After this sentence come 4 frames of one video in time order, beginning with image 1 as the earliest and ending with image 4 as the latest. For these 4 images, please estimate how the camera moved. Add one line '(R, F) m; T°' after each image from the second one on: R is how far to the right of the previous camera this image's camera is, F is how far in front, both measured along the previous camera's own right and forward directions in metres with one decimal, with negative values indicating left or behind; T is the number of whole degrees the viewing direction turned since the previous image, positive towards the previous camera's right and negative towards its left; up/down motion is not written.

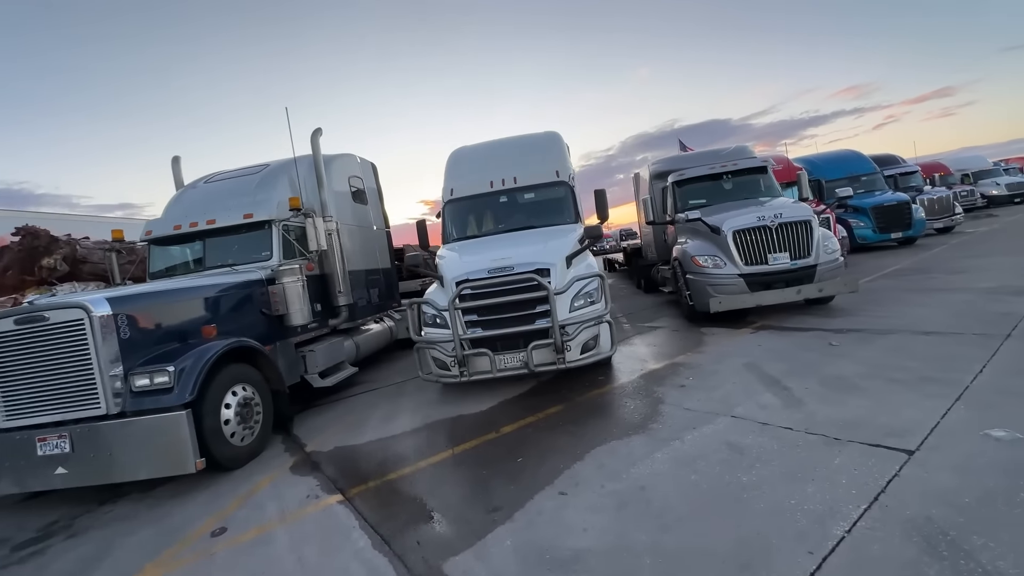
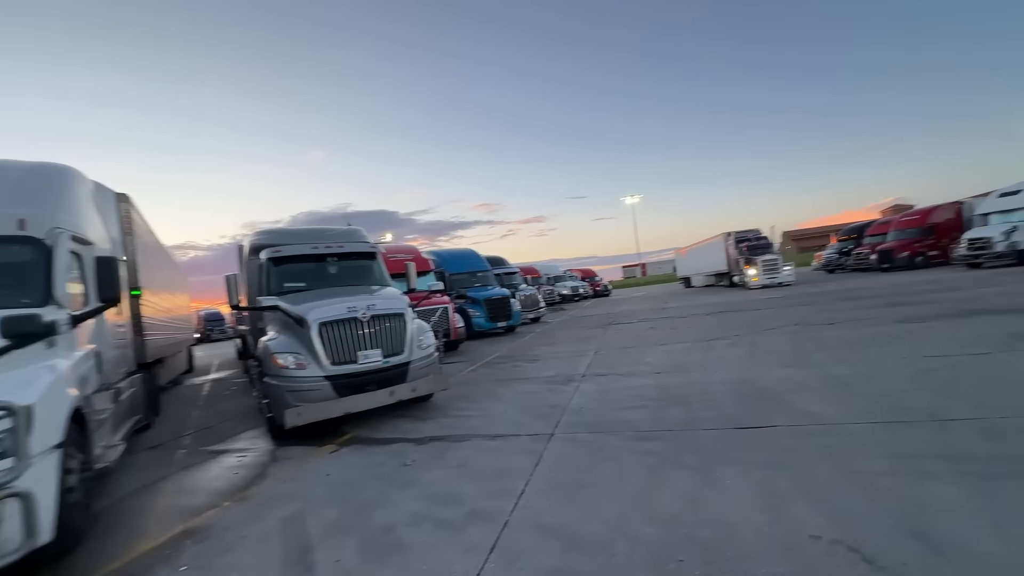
(+1.8, +1.2) m; +39°
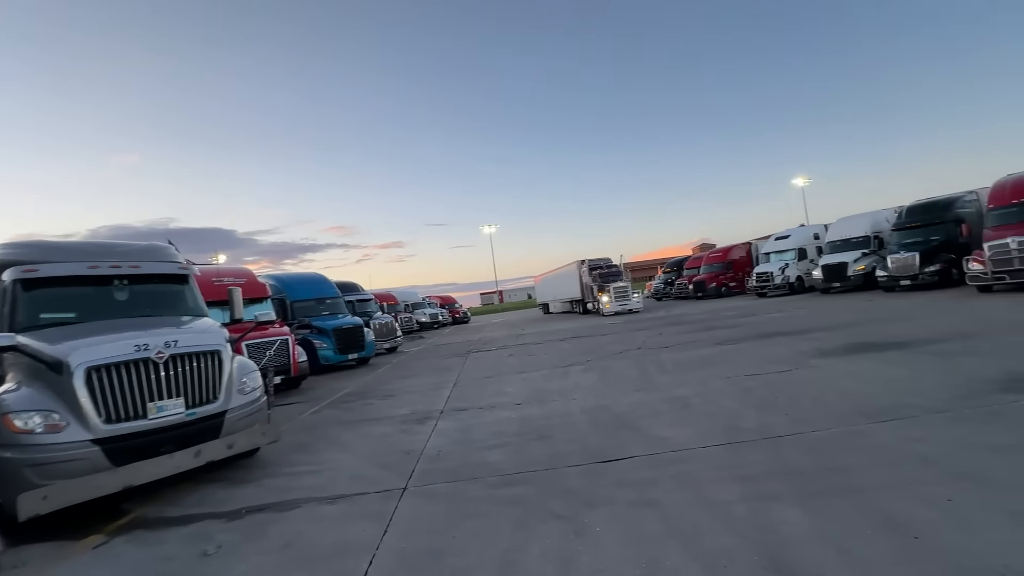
(+0.1, +0.6) m; +17°
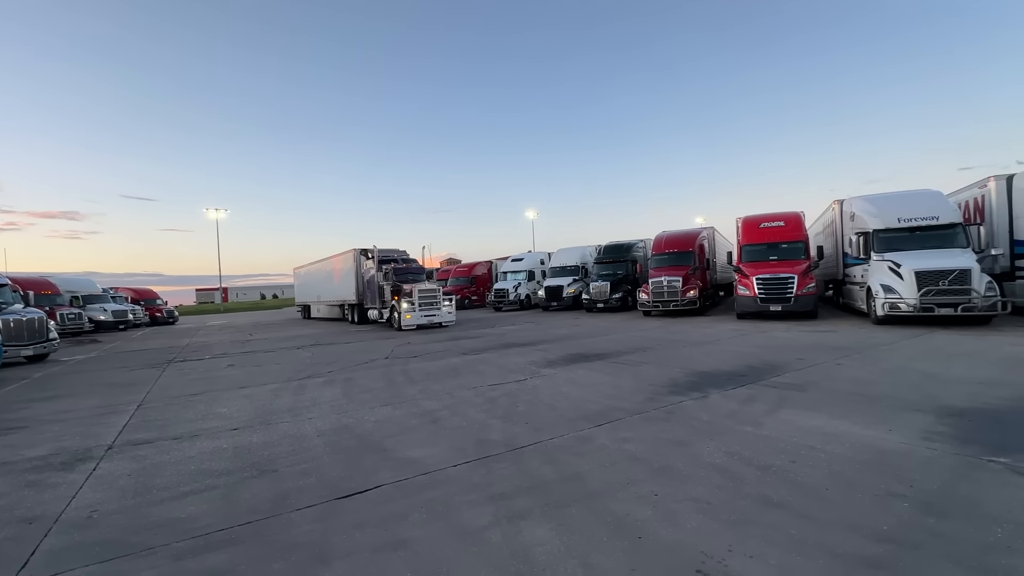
(0.0, +0.6) m; +30°
